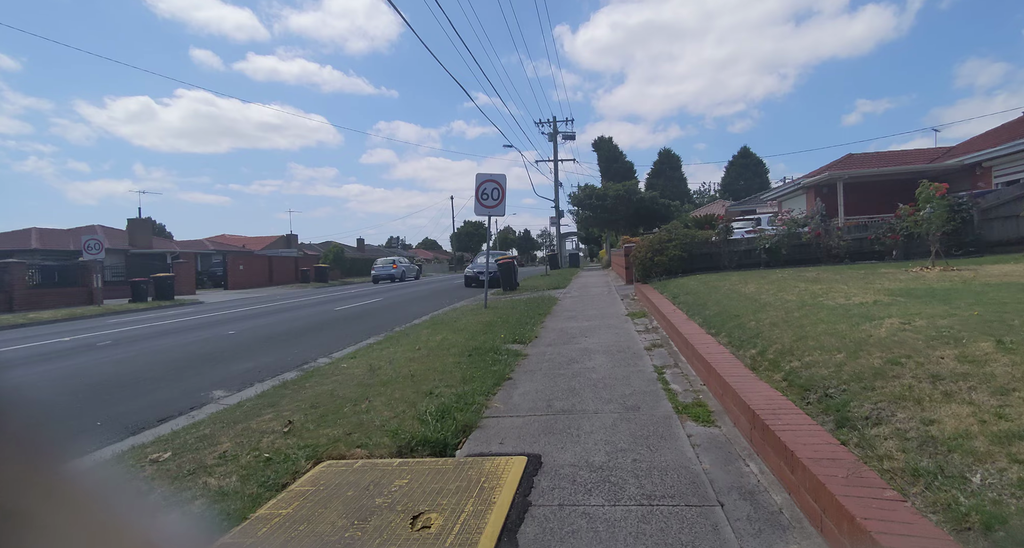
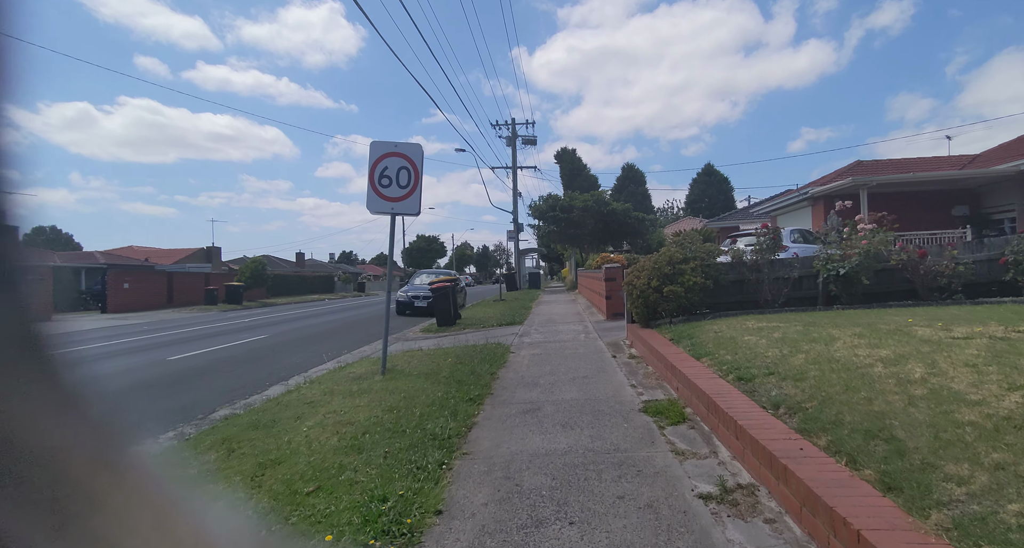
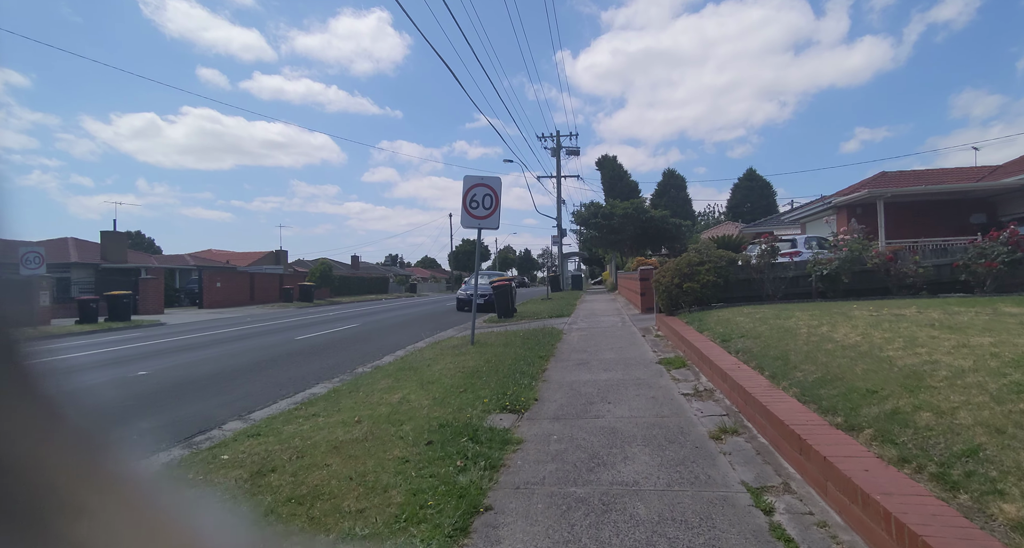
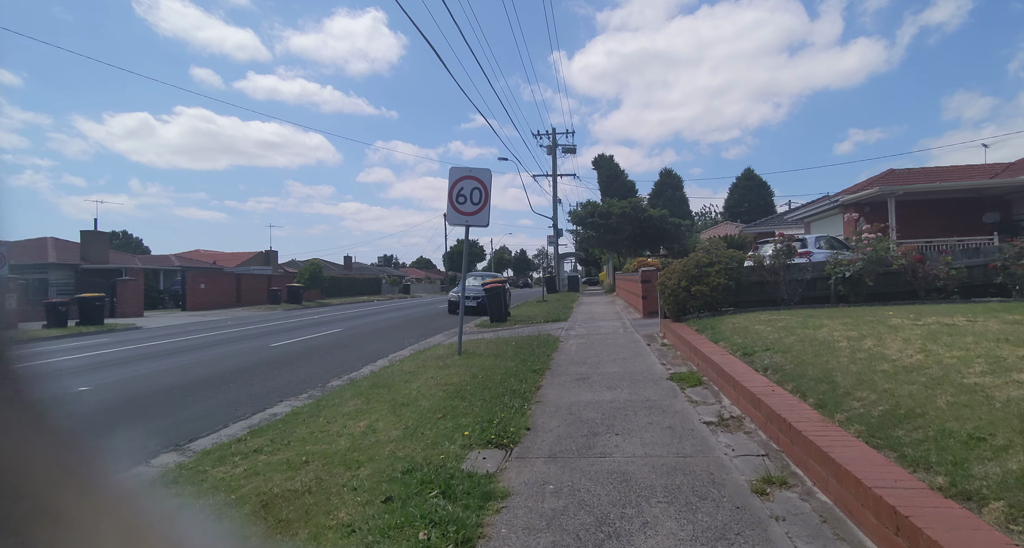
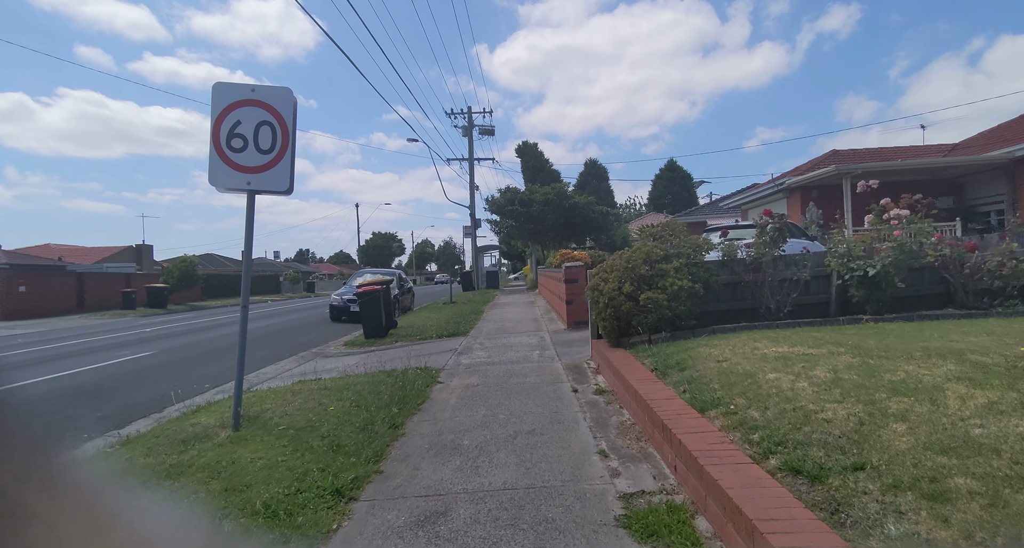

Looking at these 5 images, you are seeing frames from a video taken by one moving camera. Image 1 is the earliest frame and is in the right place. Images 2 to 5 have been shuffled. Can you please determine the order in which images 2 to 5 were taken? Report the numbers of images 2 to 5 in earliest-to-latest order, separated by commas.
3, 4, 2, 5
